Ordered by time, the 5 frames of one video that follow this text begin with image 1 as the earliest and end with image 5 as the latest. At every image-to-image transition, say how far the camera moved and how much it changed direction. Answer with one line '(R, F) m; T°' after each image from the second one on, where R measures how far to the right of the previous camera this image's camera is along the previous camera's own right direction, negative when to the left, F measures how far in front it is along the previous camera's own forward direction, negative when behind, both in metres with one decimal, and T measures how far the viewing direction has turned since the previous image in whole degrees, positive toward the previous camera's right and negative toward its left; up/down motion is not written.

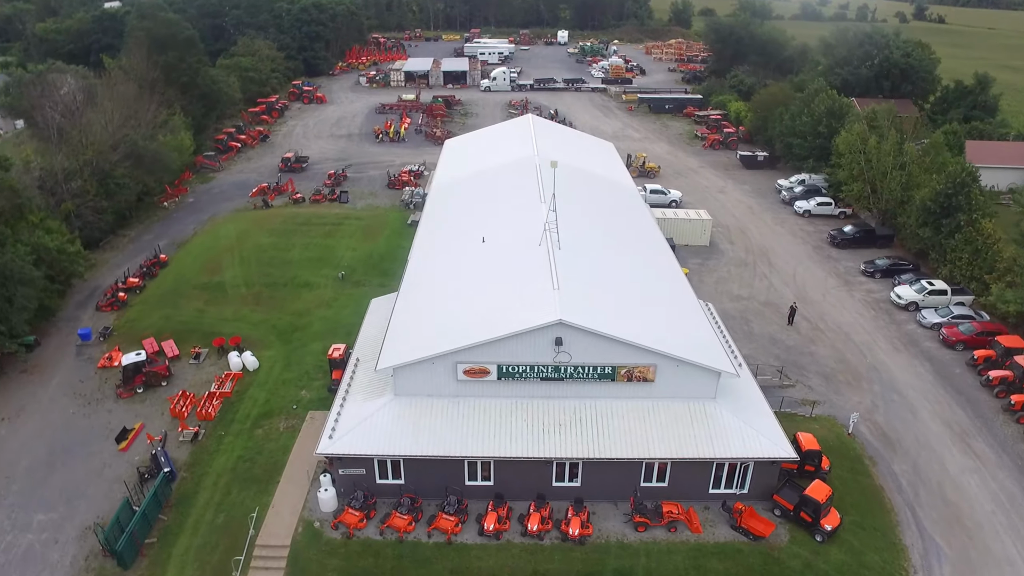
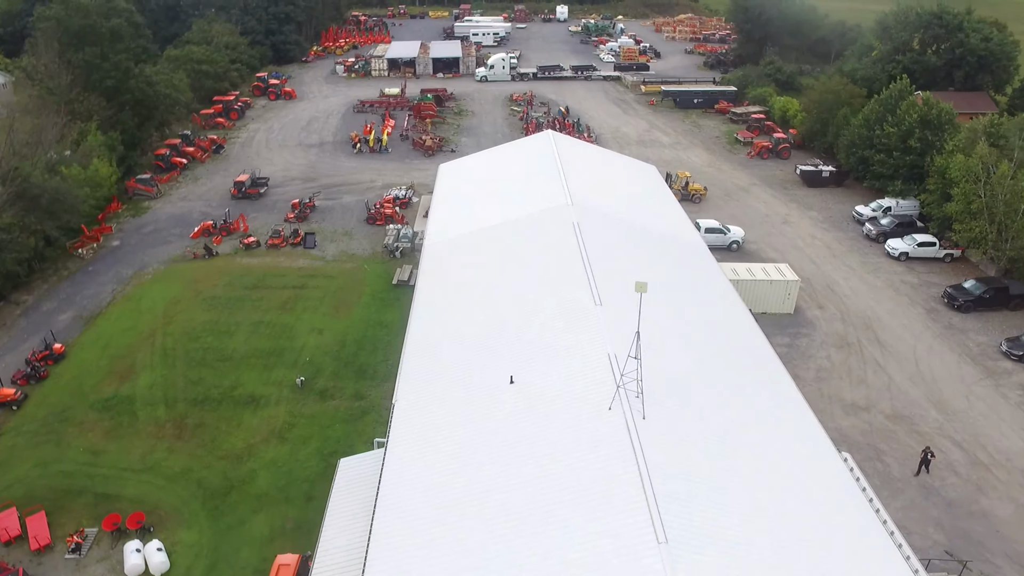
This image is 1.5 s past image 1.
(-1.2, +9.1) m; +1°
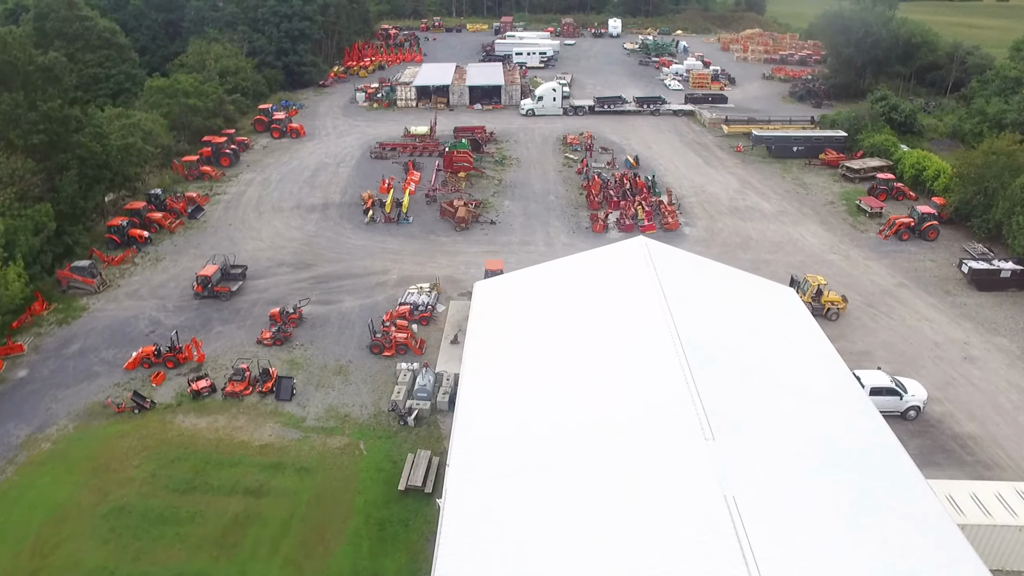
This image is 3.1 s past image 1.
(-1.1, +10.3) m; -2°
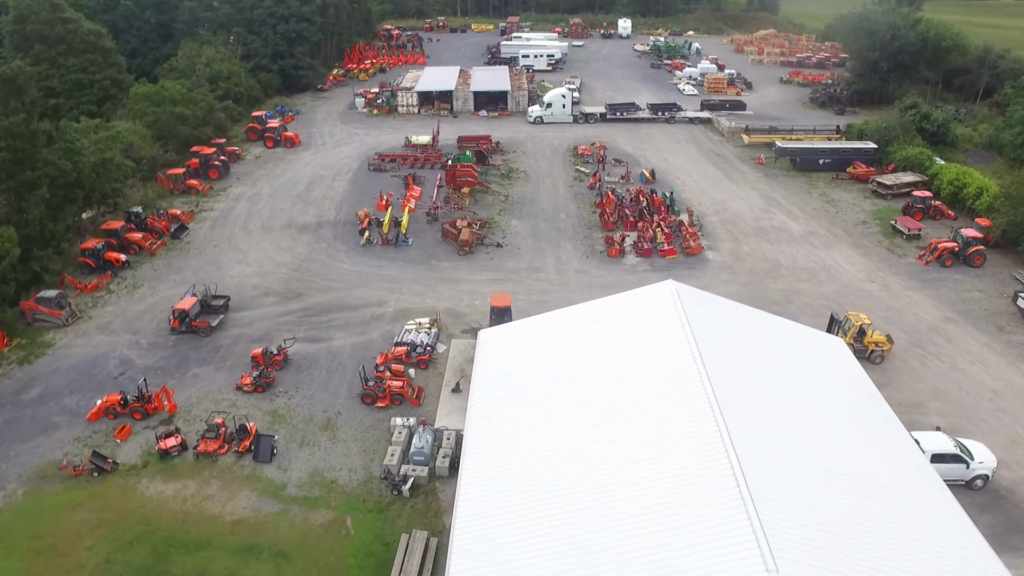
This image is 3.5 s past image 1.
(-0.1, +2.7) m; 0°
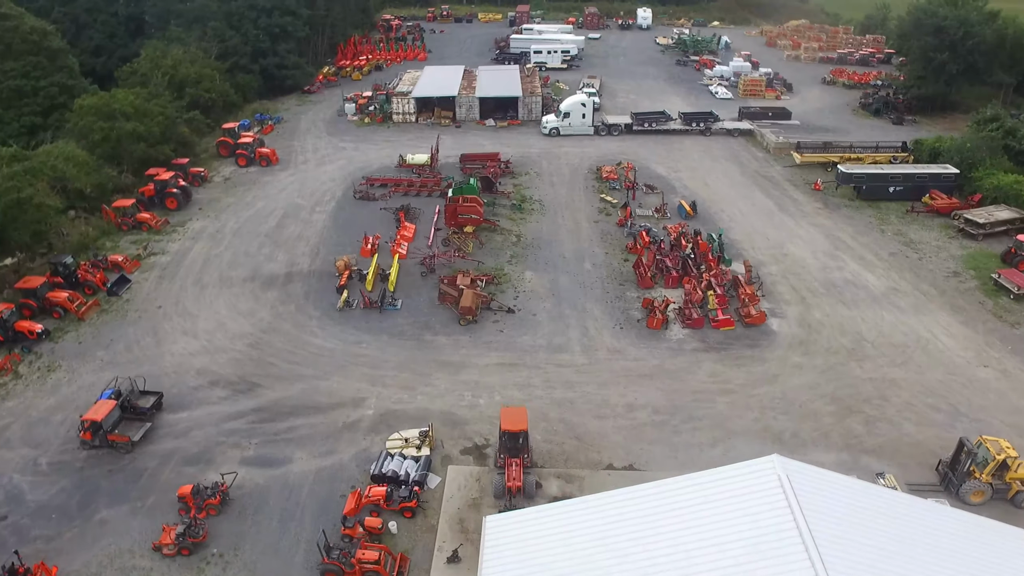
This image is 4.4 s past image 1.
(-0.3, +6.3) m; 0°
